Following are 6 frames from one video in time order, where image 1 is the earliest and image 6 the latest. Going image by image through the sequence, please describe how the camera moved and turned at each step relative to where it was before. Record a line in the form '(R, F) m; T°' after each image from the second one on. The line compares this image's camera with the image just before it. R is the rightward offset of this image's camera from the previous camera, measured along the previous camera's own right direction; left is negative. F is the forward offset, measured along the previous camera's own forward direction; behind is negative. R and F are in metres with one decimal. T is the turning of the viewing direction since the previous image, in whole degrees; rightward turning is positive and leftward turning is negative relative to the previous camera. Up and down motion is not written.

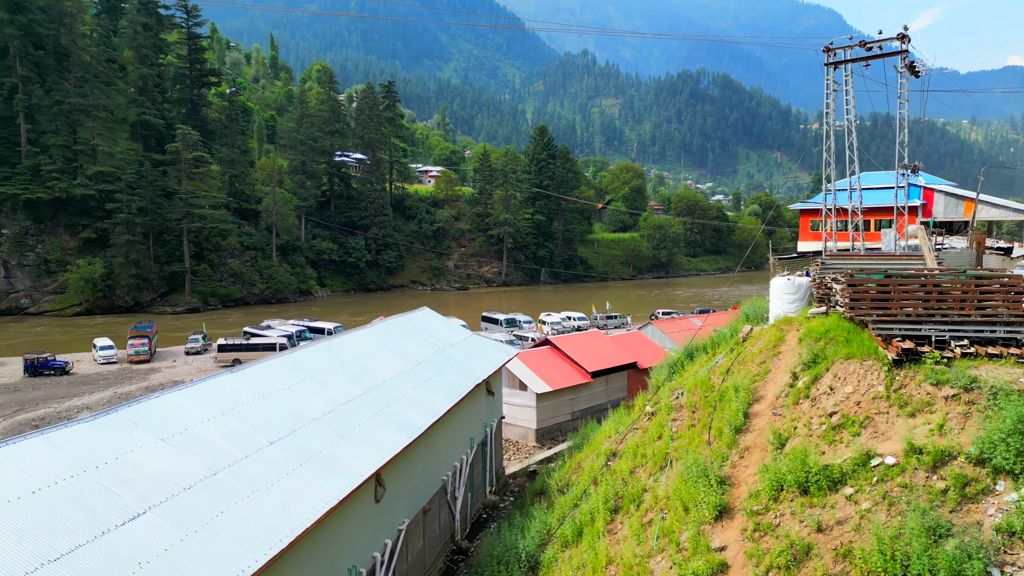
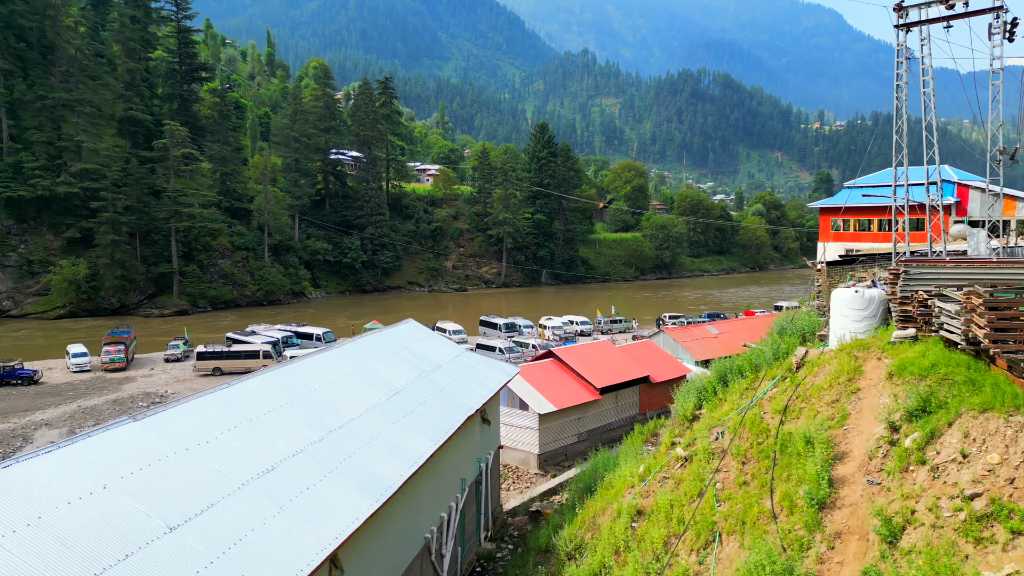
(0.0, +2.0) m; 0°
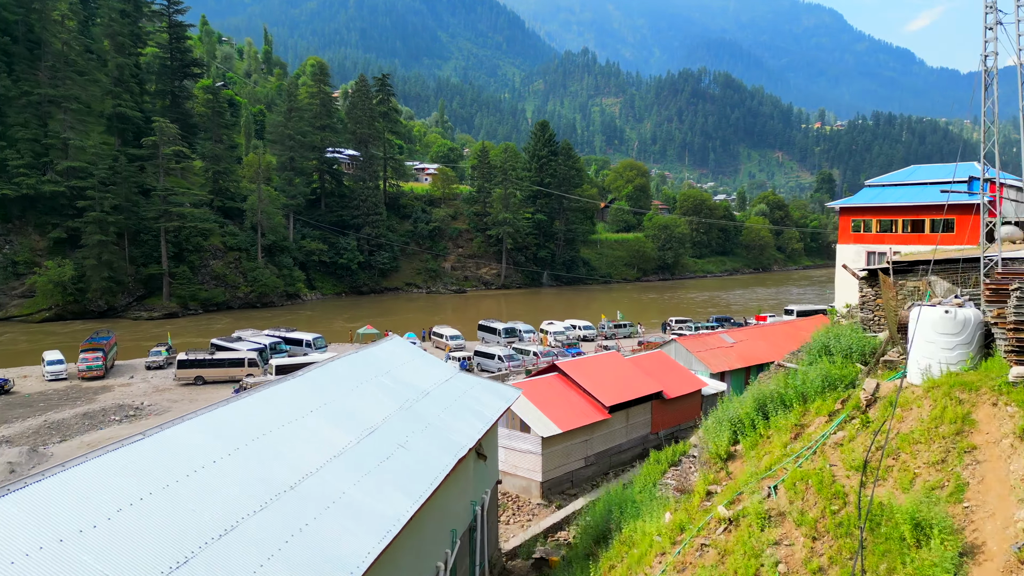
(0.0, +1.7) m; 0°
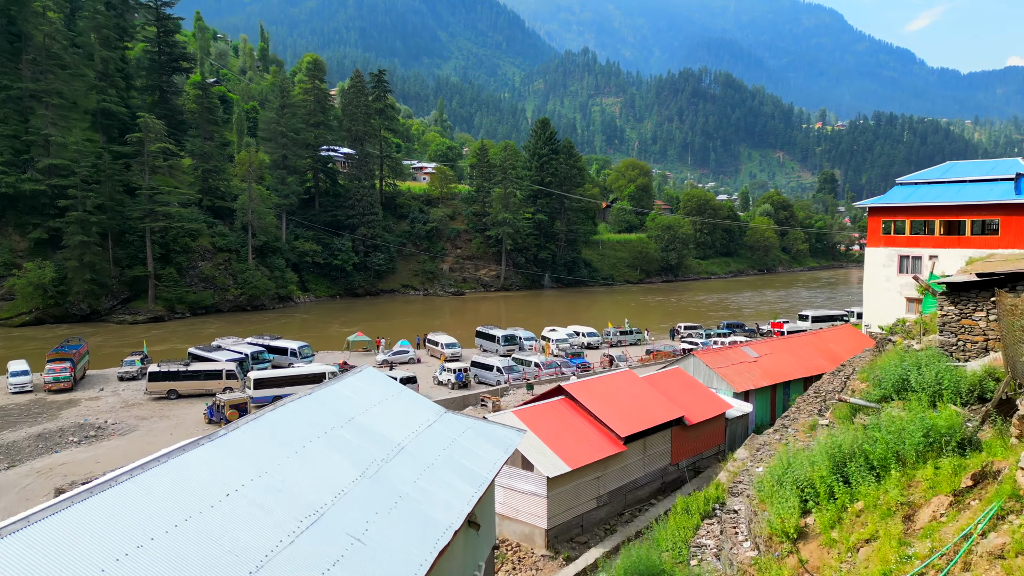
(0.0, +2.1) m; 0°
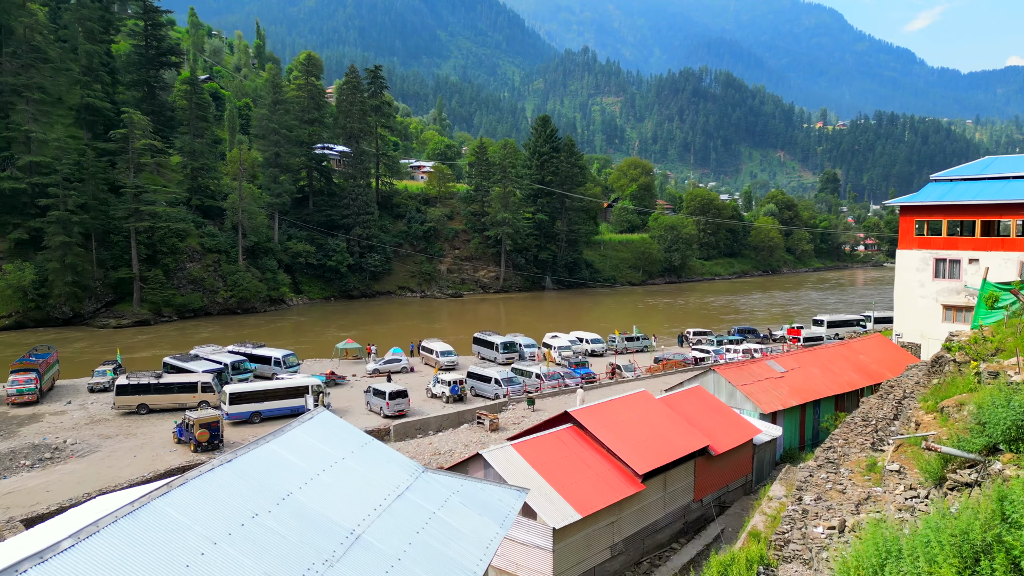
(0.0, +2.0) m; 0°
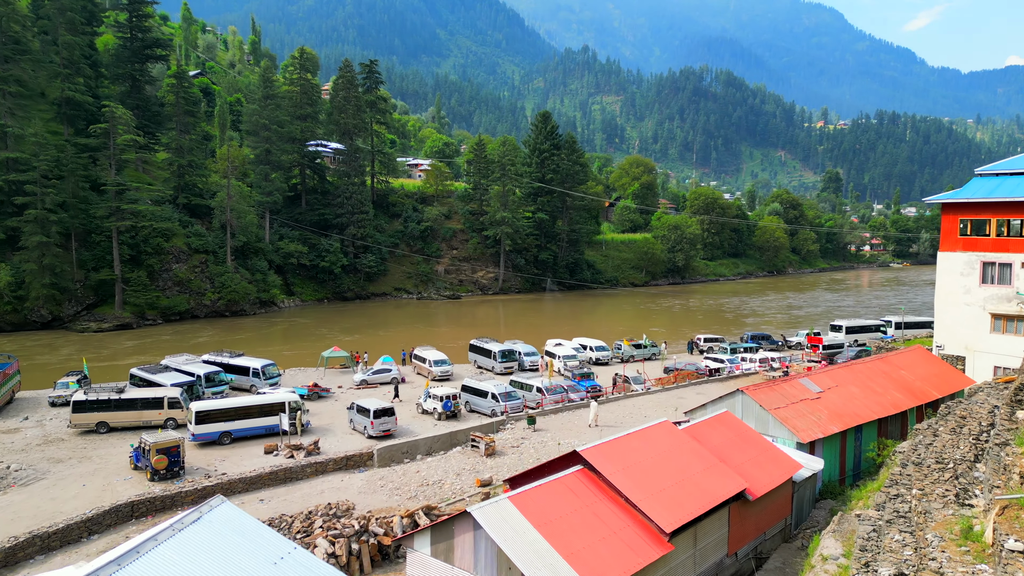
(0.0, +2.2) m; 0°
